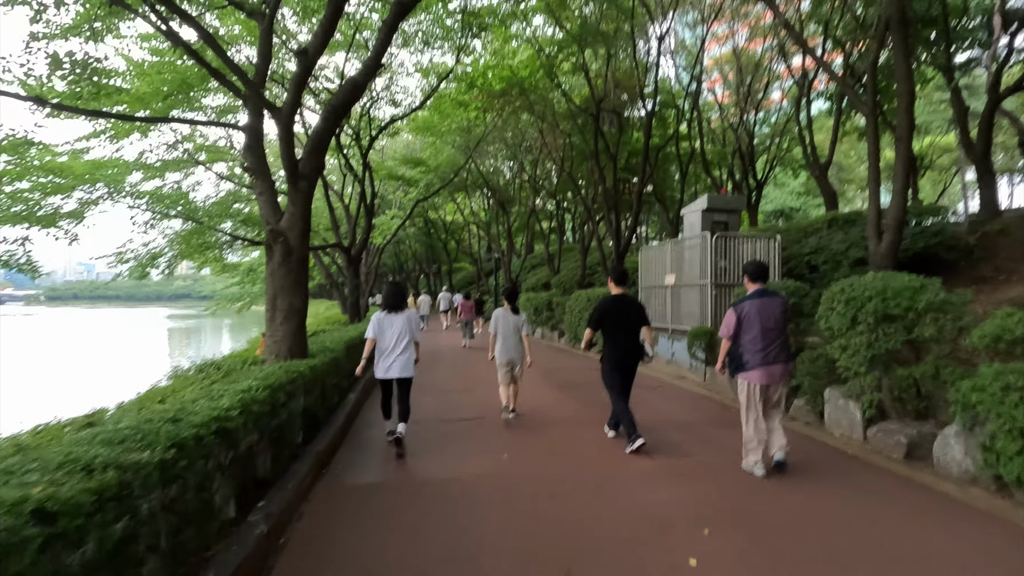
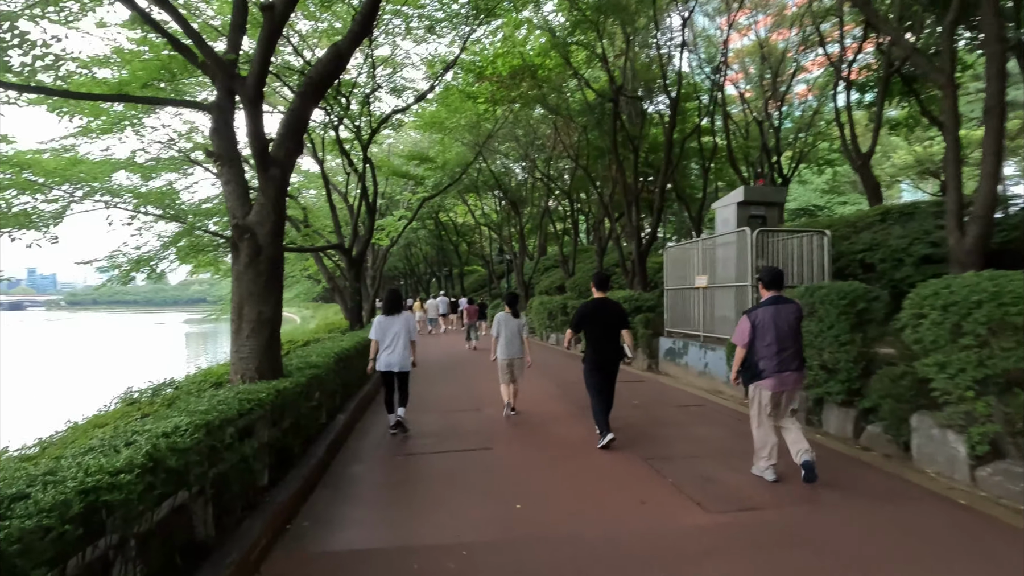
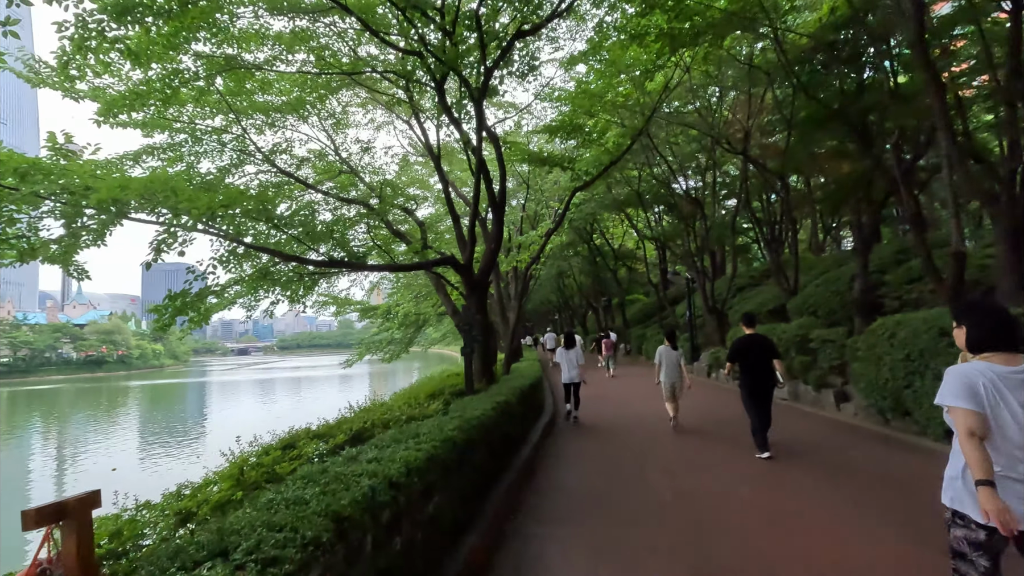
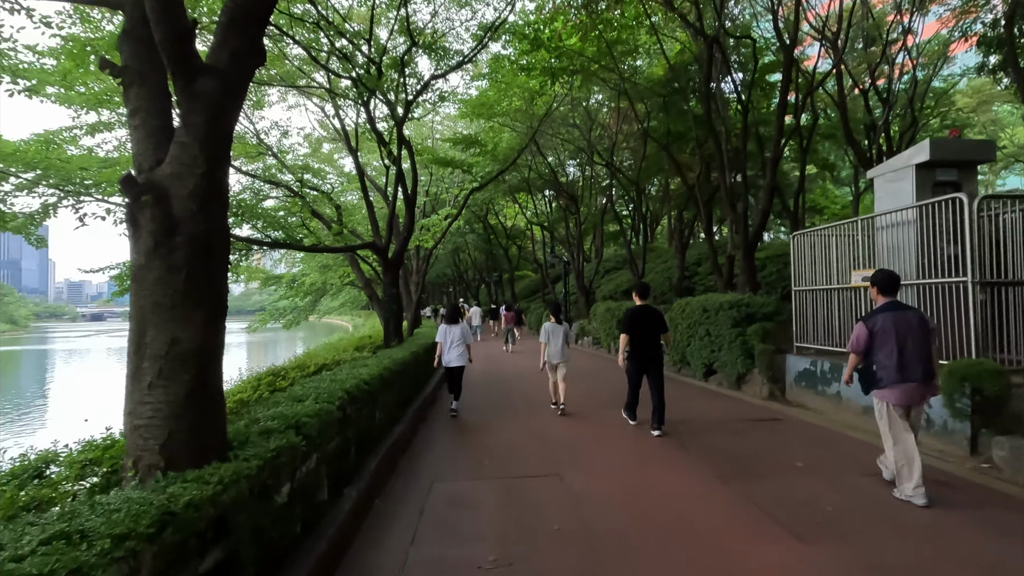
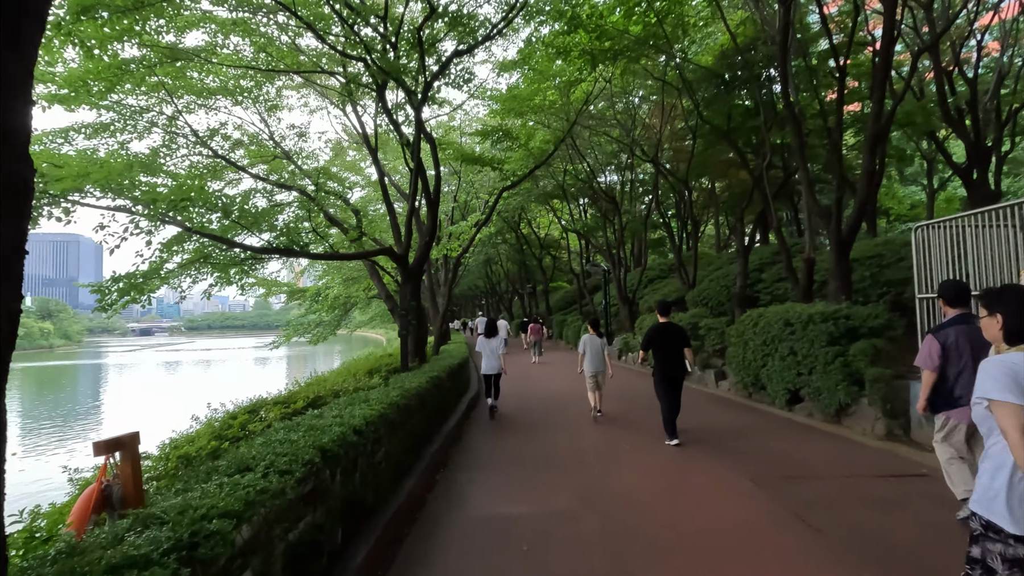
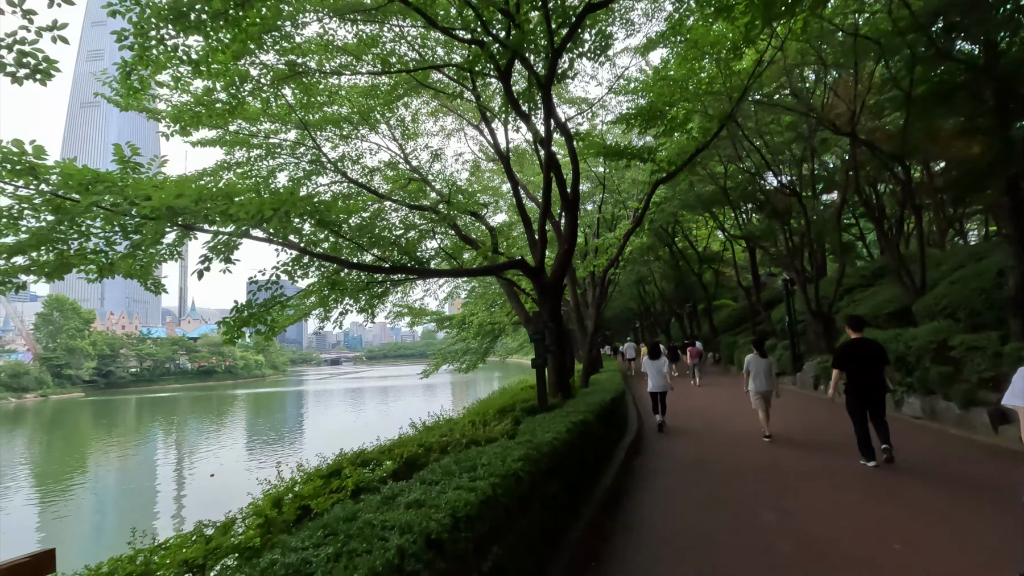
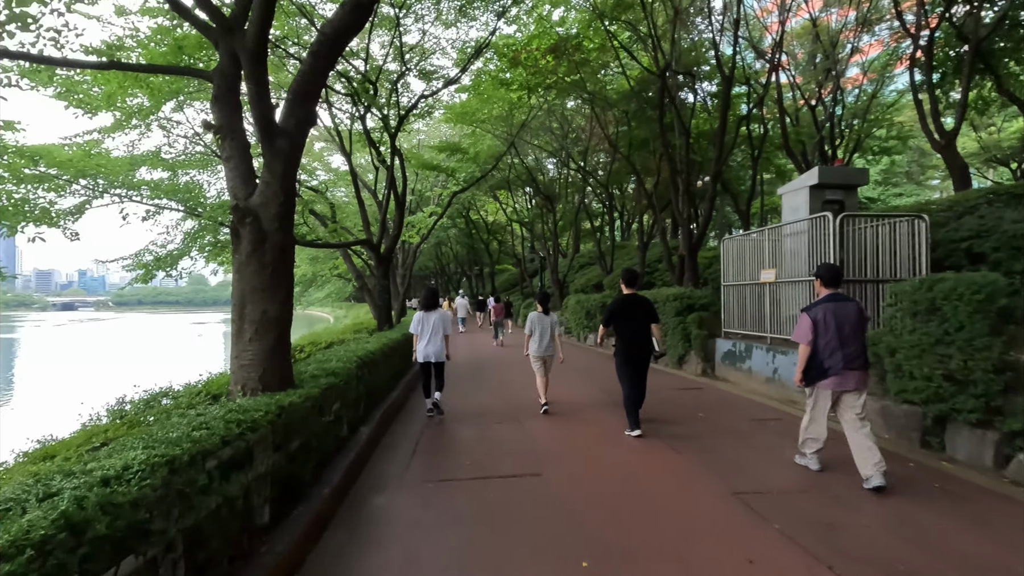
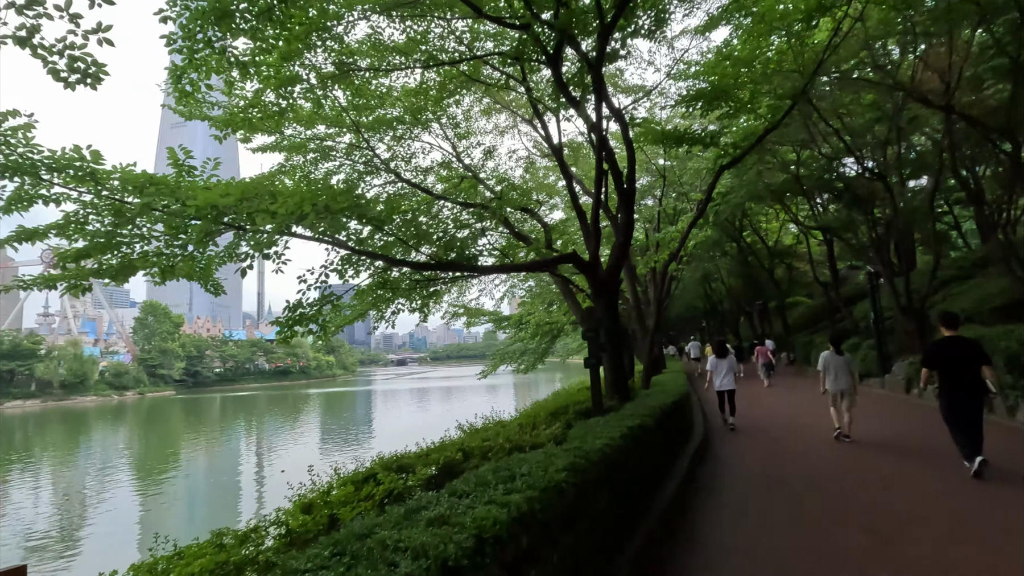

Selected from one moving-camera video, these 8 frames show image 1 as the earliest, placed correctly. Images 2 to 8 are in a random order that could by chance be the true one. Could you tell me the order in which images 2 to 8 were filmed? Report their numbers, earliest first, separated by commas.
2, 7, 4, 5, 3, 6, 8
